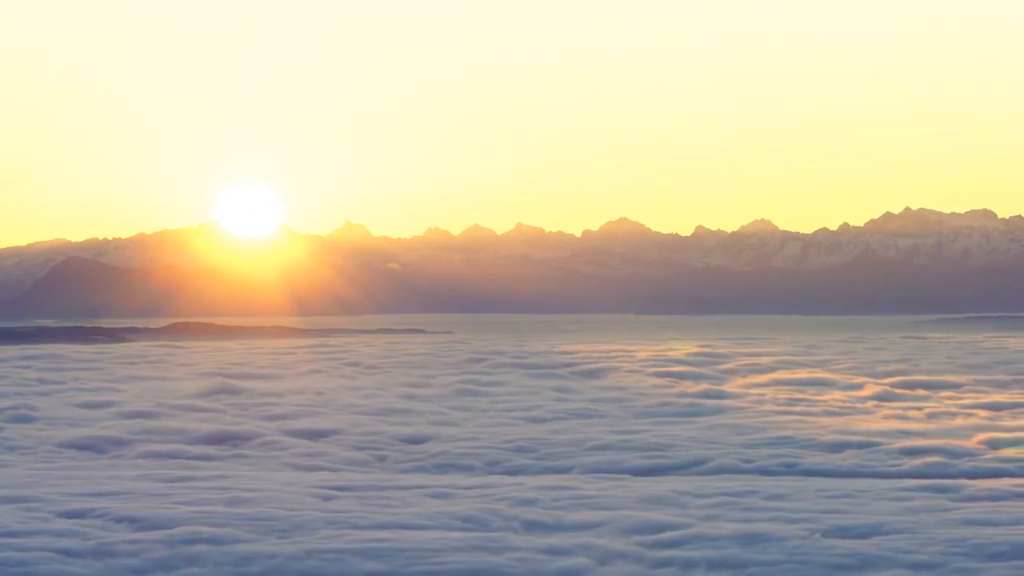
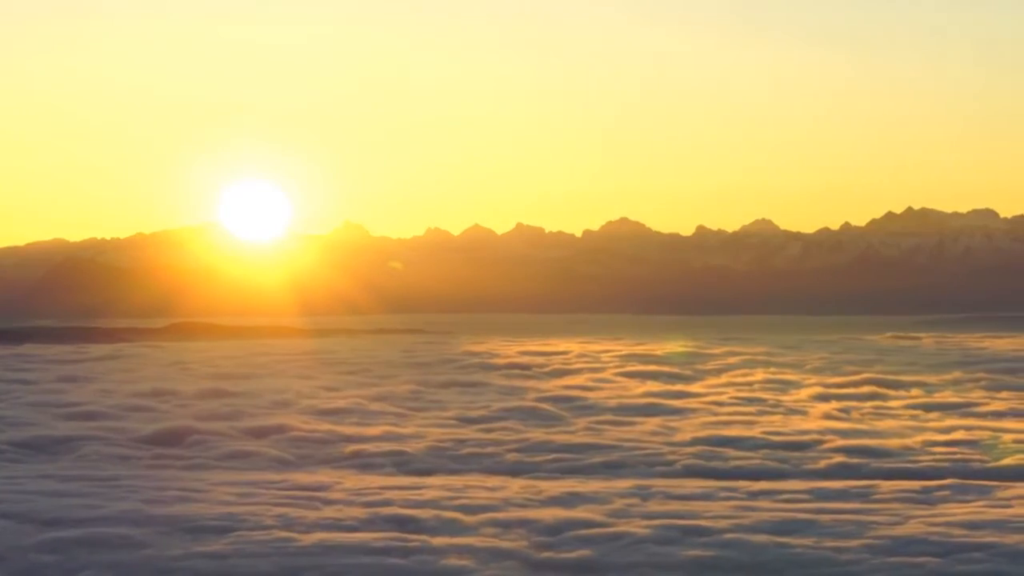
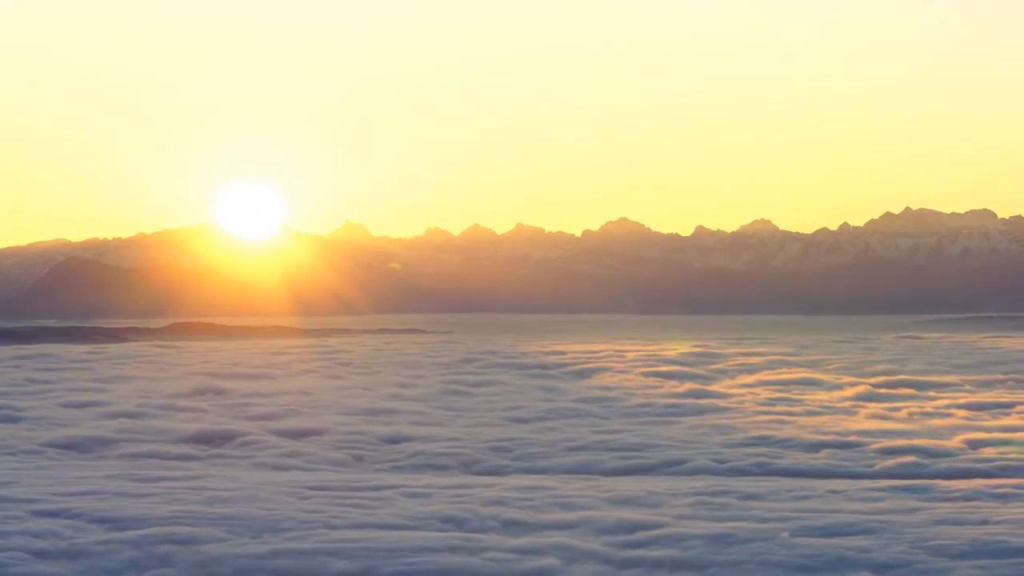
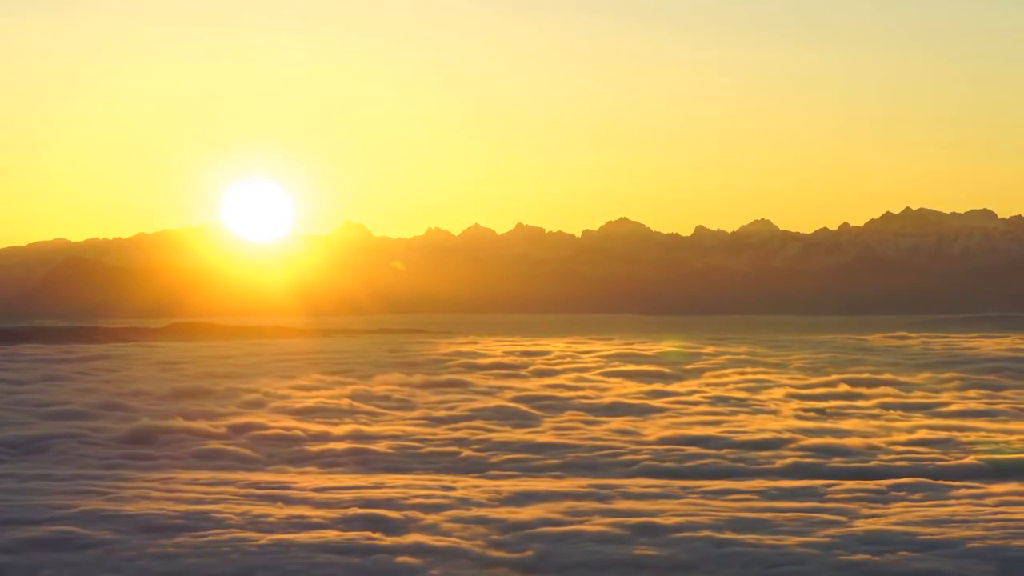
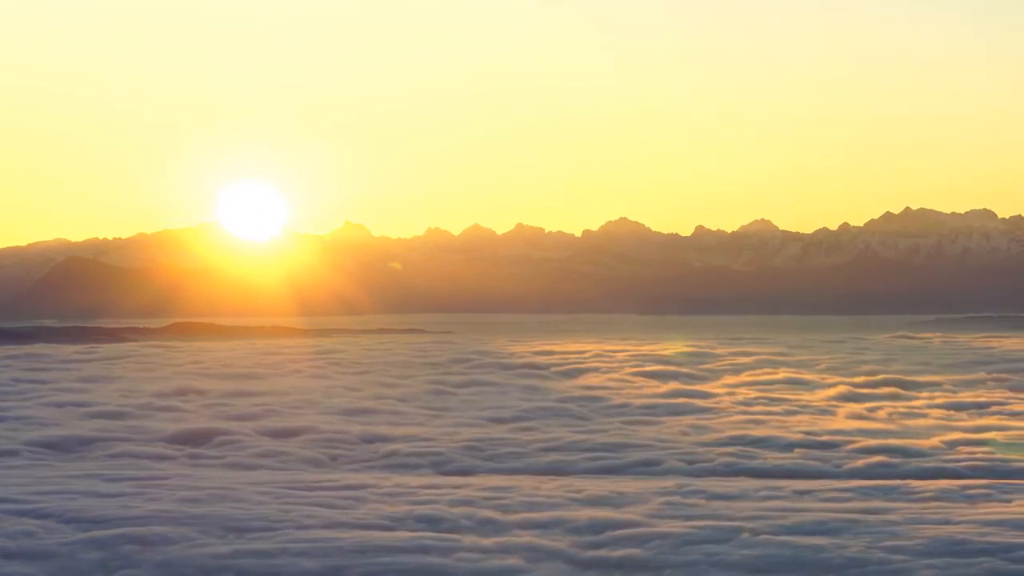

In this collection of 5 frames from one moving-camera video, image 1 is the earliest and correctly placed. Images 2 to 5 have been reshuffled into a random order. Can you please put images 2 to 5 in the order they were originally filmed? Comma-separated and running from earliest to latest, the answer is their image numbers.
3, 5, 2, 4
